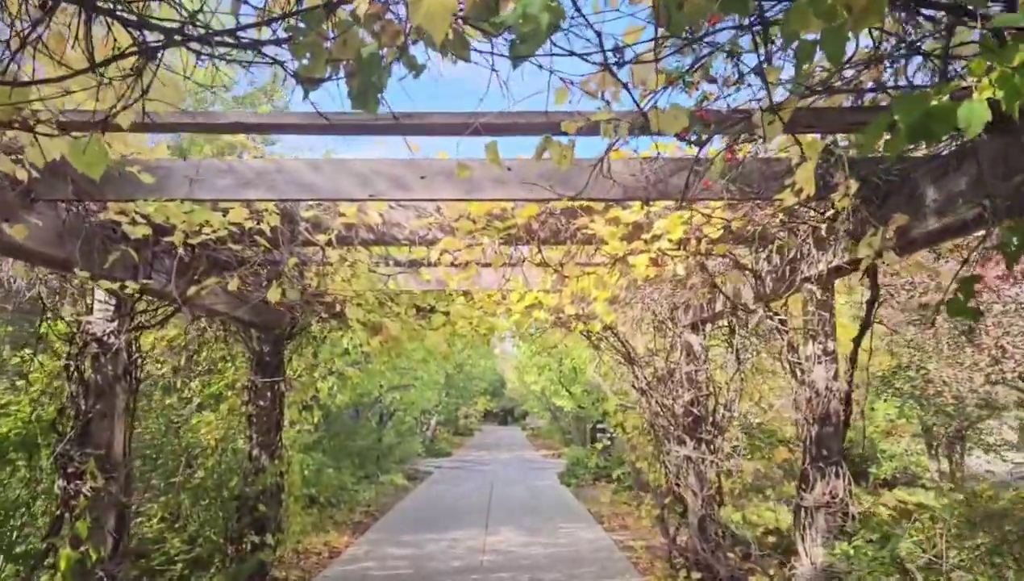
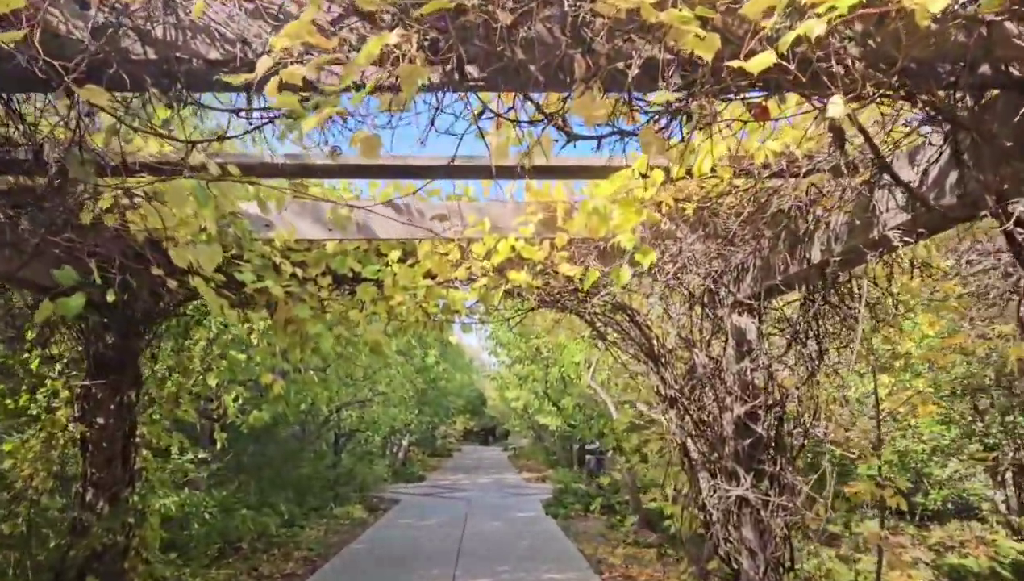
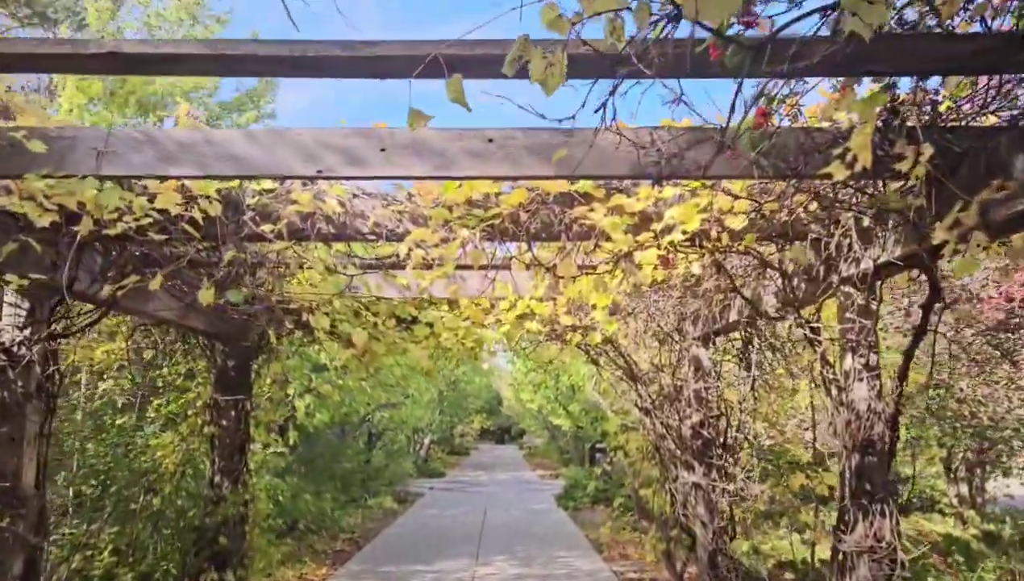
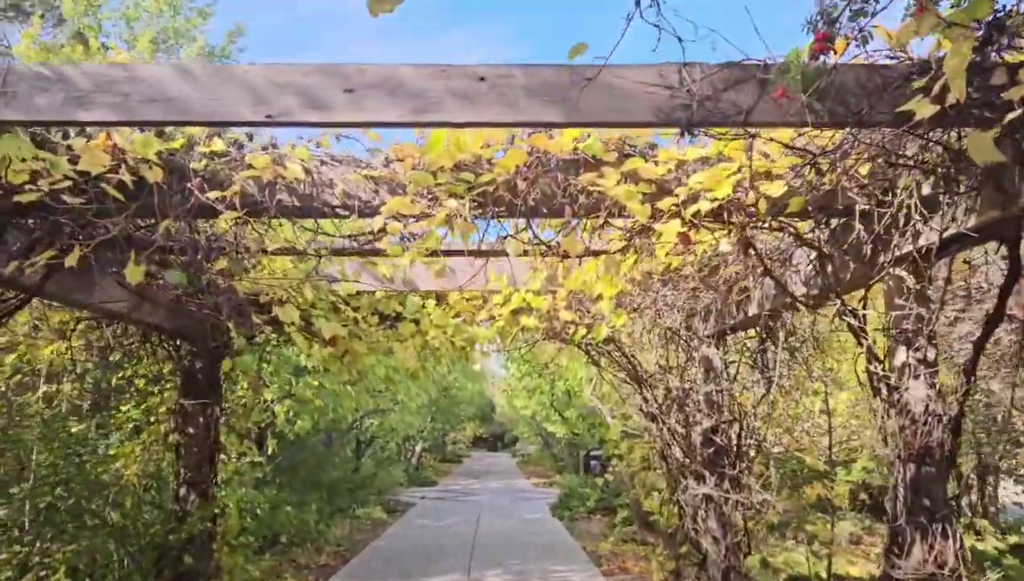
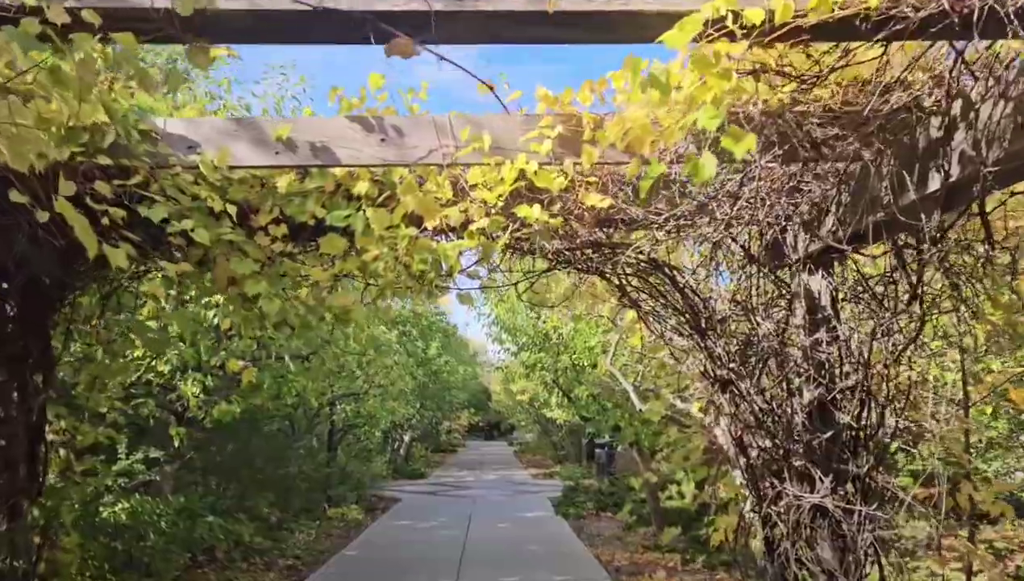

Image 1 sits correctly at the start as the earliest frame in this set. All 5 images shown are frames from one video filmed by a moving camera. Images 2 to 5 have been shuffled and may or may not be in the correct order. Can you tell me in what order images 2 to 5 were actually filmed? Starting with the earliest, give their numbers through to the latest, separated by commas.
3, 4, 2, 5
